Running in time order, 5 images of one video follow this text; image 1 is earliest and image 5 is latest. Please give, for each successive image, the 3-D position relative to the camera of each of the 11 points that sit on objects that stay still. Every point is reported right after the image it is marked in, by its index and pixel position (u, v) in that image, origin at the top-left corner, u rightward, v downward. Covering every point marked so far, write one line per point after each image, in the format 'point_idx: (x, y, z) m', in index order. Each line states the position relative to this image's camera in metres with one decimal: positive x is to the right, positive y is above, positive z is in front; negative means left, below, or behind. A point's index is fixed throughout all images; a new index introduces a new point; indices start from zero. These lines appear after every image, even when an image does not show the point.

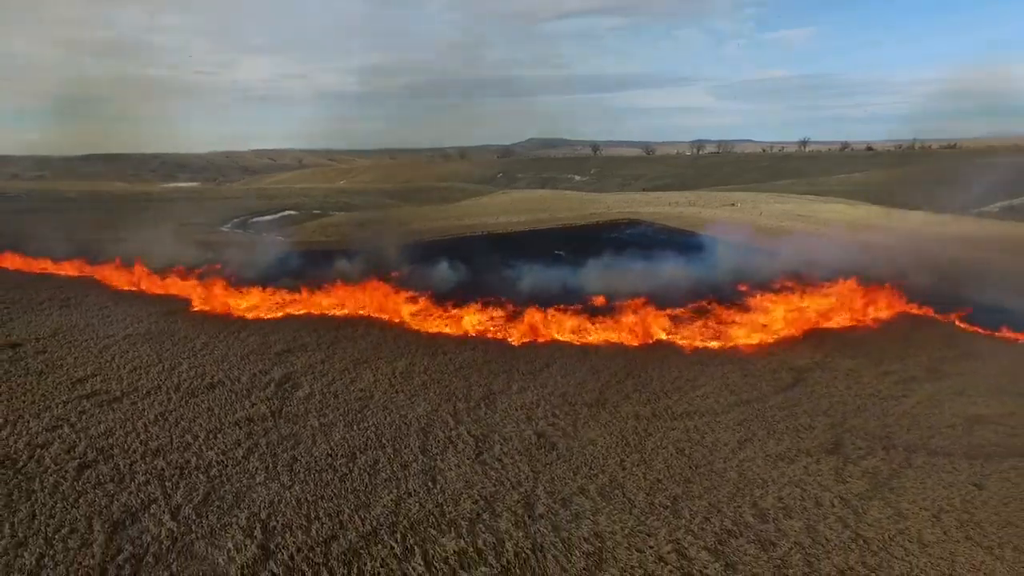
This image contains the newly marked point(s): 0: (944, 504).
0: (+5.8, -2.9, +6.9) m
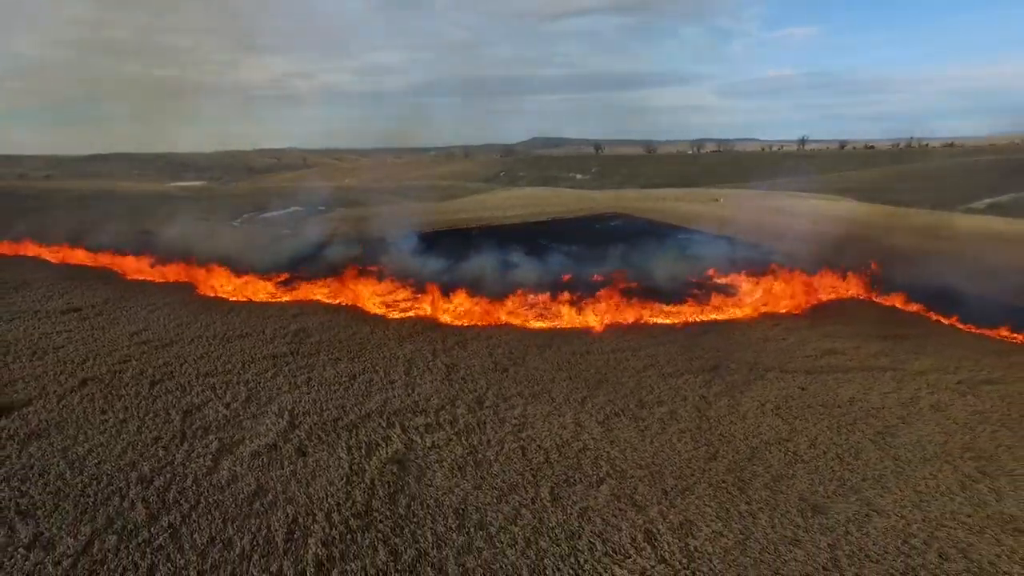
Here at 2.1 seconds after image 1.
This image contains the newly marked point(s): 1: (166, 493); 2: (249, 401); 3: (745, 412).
0: (+4.9, -2.1, +9.8) m
1: (-5.0, -3.0, +7.5) m
2: (-5.3, -2.3, +10.4) m
3: (+4.2, -2.2, +9.3) m
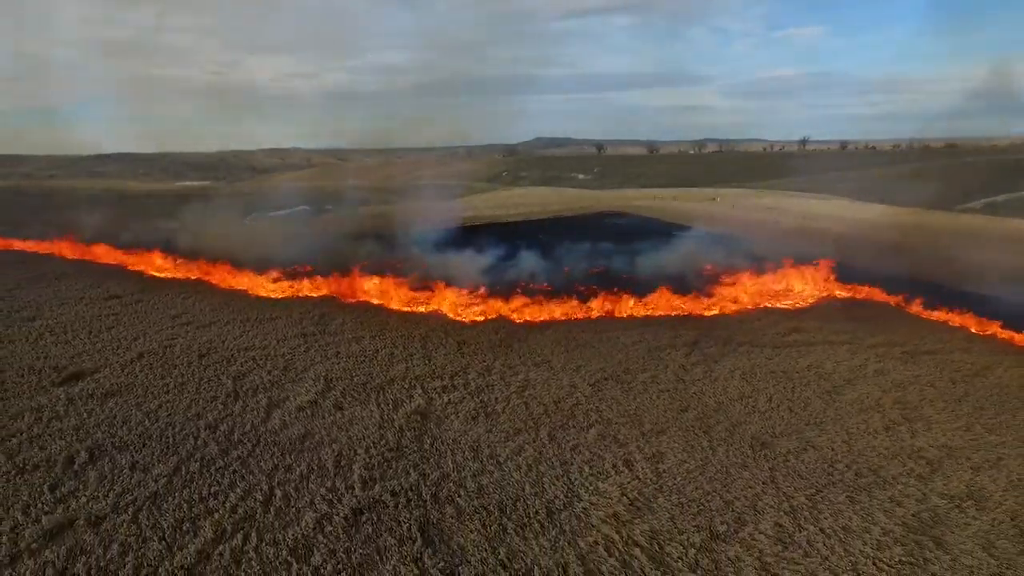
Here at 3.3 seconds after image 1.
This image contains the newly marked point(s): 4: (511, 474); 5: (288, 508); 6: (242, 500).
0: (+5.0, -1.7, +11.3) m
1: (-4.9, -2.6, +9.1) m
2: (-5.3, -1.9, +12.0) m
3: (+4.3, -1.9, +10.8) m
4: (0.0, -2.7, +7.7) m
5: (-3.1, -3.0, +7.1) m
6: (-3.8, -3.0, +7.2) m
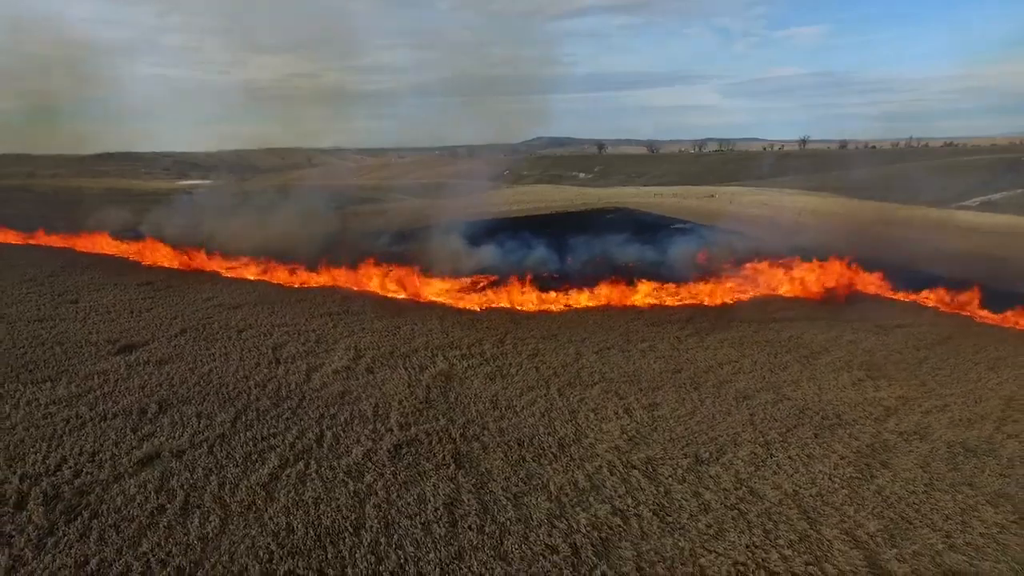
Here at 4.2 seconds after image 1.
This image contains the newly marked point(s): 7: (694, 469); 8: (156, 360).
0: (+5.3, -1.2, +12.5) m
1: (-4.7, -2.1, +10.3) m
2: (-5.0, -1.4, +13.3) m
3: (+4.6, -1.4, +12.1) m
4: (+0.3, -2.2, +8.9) m
5: (-2.8, -2.5, +8.3) m
6: (-3.5, -2.5, +8.5) m
7: (+2.6, -2.6, +7.3) m
8: (-8.4, -1.7, +12.1) m
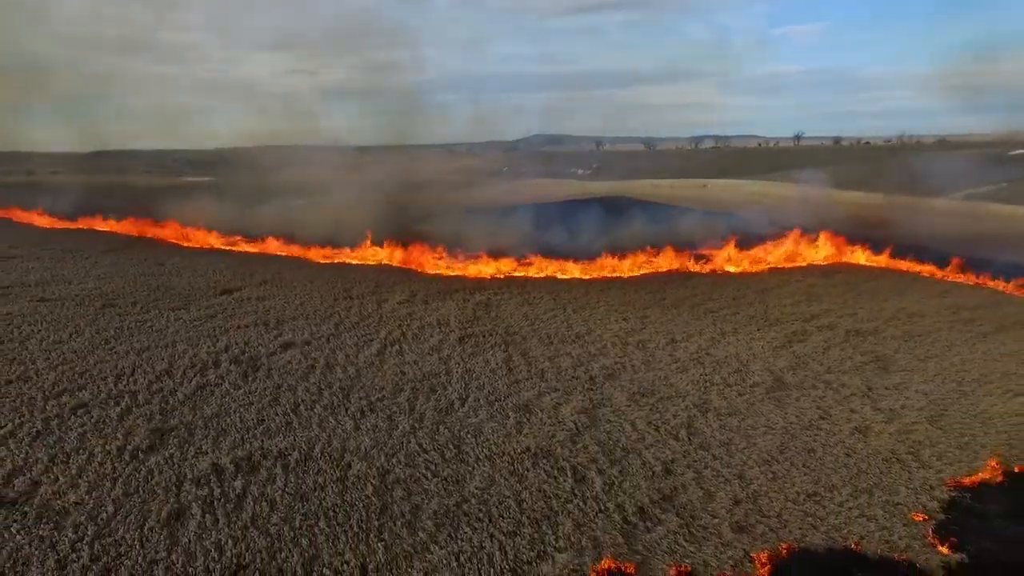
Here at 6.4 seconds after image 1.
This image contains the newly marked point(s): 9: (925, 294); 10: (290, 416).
0: (+6.0, +0.2, +15.9) m
1: (-4.0, -0.7, +13.6) m
2: (-4.3, 0.0, +16.6) m
3: (+5.3, +0.1, +15.4) m
4: (+0.9, -0.9, +12.2) m
5: (-2.1, -1.1, +11.6) m
6: (-2.8, -1.1, +11.8) m
7: (+3.3, -1.2, +10.6) m
8: (-7.7, -0.3, +15.4) m
9: (+10.7, -0.2, +13.3) m
10: (-3.5, -2.0, +8.0) m
